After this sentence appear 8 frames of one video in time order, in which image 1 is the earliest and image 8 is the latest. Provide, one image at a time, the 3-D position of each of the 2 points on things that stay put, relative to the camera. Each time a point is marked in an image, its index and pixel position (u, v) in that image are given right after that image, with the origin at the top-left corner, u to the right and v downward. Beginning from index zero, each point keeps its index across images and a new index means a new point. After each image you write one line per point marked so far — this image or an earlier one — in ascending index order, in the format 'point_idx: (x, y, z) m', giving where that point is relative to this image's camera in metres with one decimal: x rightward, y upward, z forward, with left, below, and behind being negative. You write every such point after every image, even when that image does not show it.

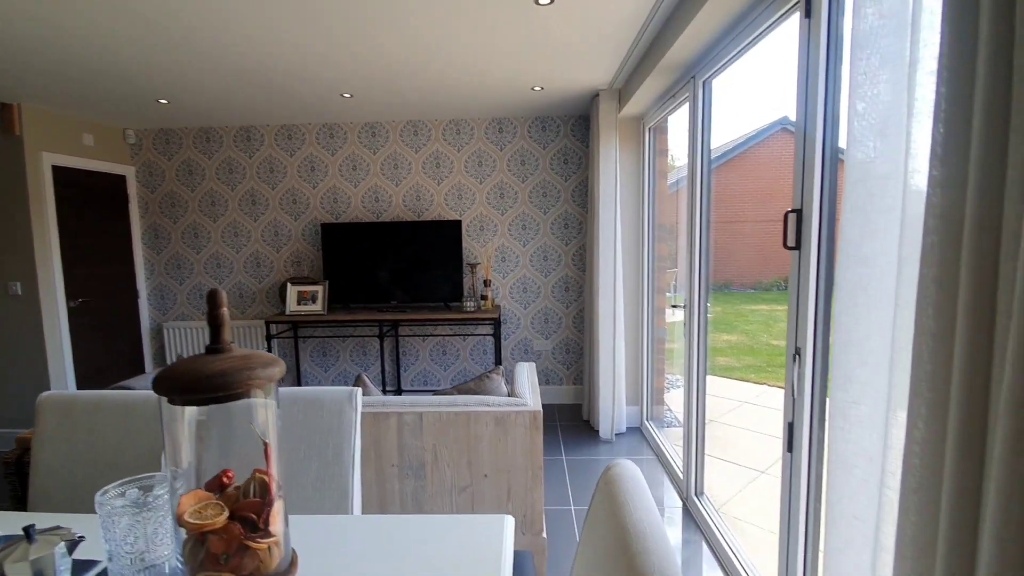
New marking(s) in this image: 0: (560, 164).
0: (+0.4, +1.0, +4.1) m
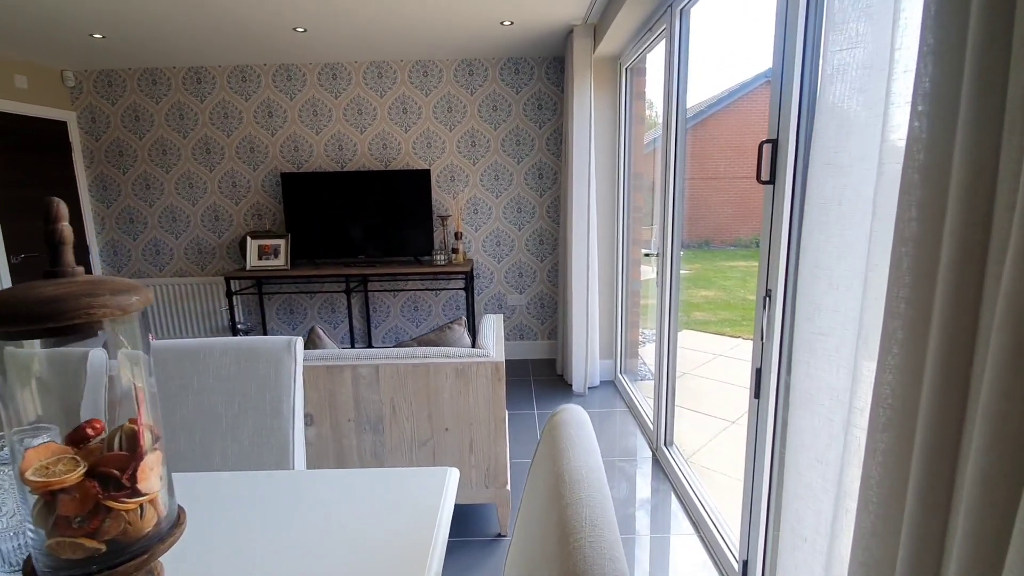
0: (+0.2, +1.4, +3.9) m
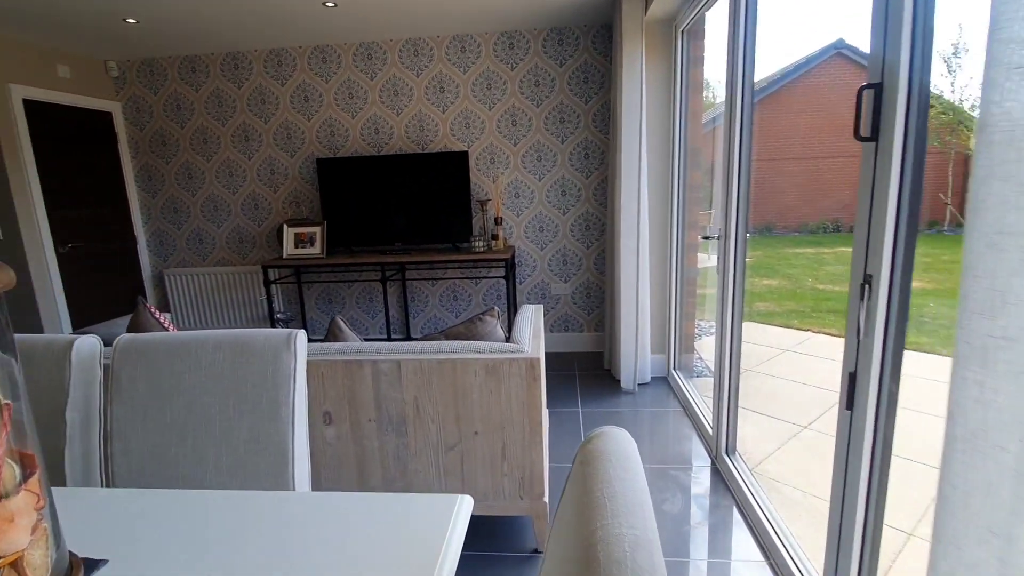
0: (+0.5, +1.4, +3.6) m
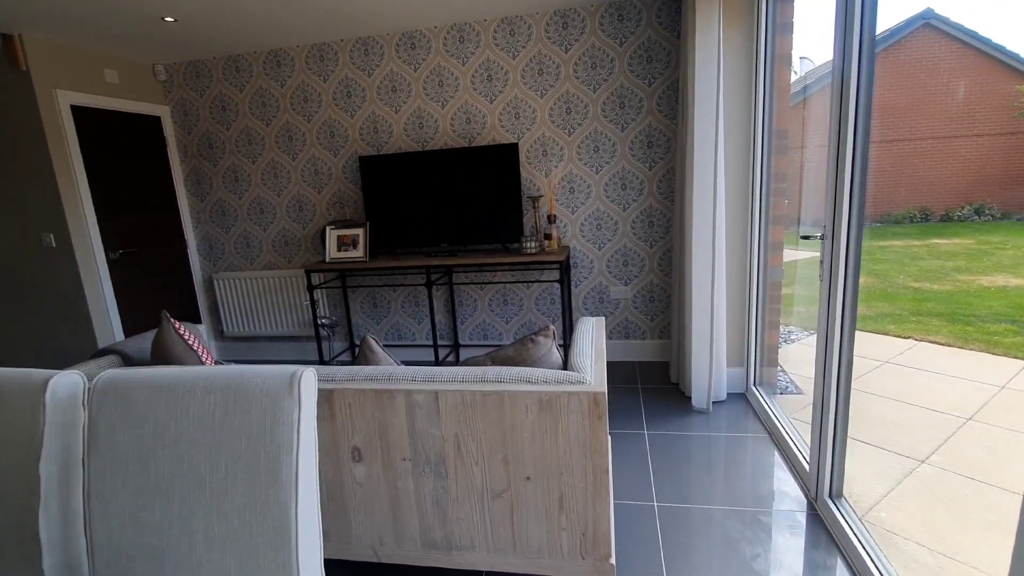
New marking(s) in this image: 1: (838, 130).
0: (+0.8, +1.4, +3.2) m
1: (+1.2, +0.6, +1.9) m
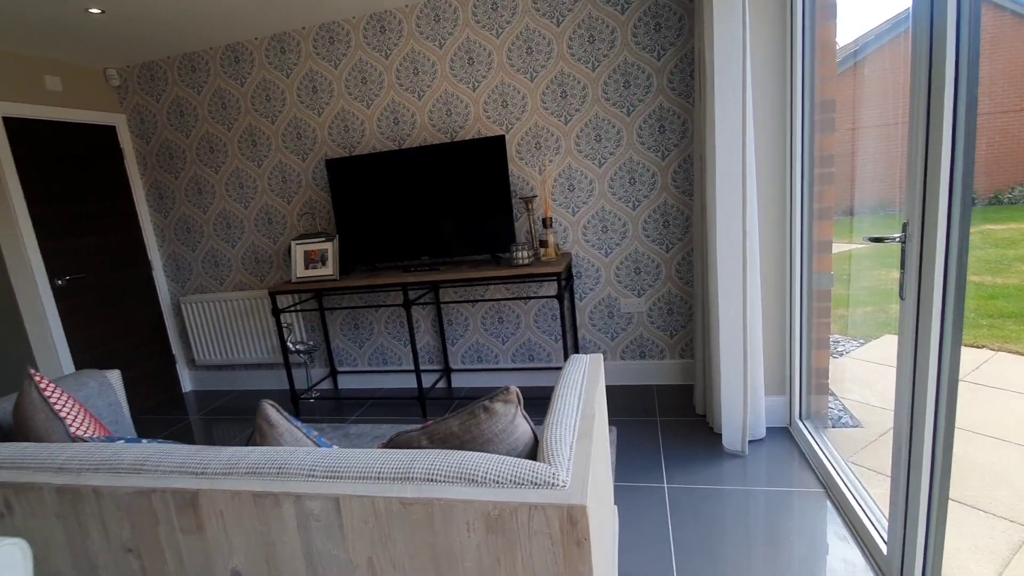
0: (+0.7, +1.4, +2.7) m
1: (+1.1, +0.5, +1.4) m
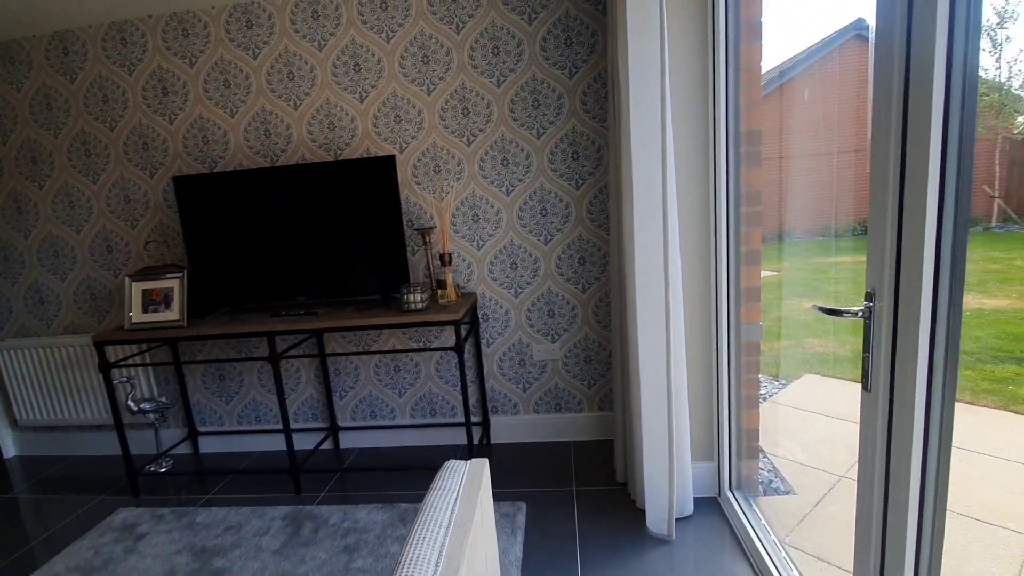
0: (+0.2, +1.1, +2.4) m
1: (+0.8, +0.4, +1.1) m
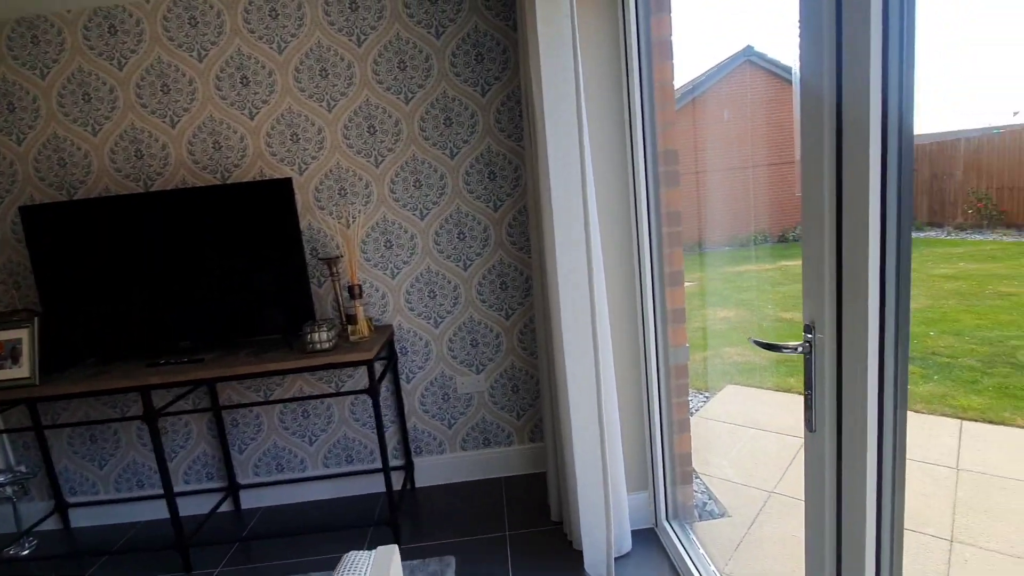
0: (-0.2, +1.0, +2.3) m
1: (+0.6, +0.3, +1.0) m
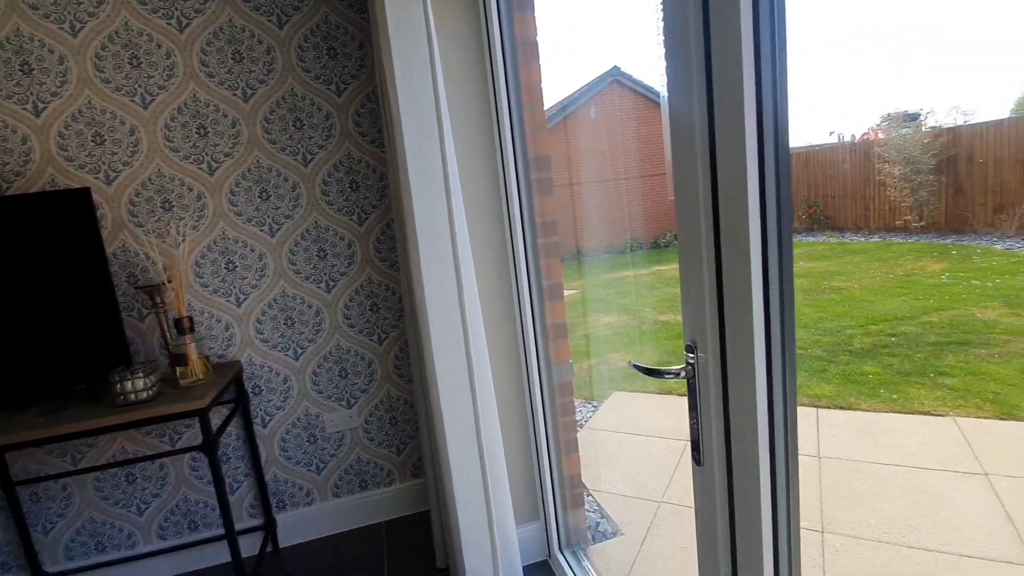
0: (-0.8, +0.9, +2.0) m
1: (+0.3, +0.3, +1.0) m
